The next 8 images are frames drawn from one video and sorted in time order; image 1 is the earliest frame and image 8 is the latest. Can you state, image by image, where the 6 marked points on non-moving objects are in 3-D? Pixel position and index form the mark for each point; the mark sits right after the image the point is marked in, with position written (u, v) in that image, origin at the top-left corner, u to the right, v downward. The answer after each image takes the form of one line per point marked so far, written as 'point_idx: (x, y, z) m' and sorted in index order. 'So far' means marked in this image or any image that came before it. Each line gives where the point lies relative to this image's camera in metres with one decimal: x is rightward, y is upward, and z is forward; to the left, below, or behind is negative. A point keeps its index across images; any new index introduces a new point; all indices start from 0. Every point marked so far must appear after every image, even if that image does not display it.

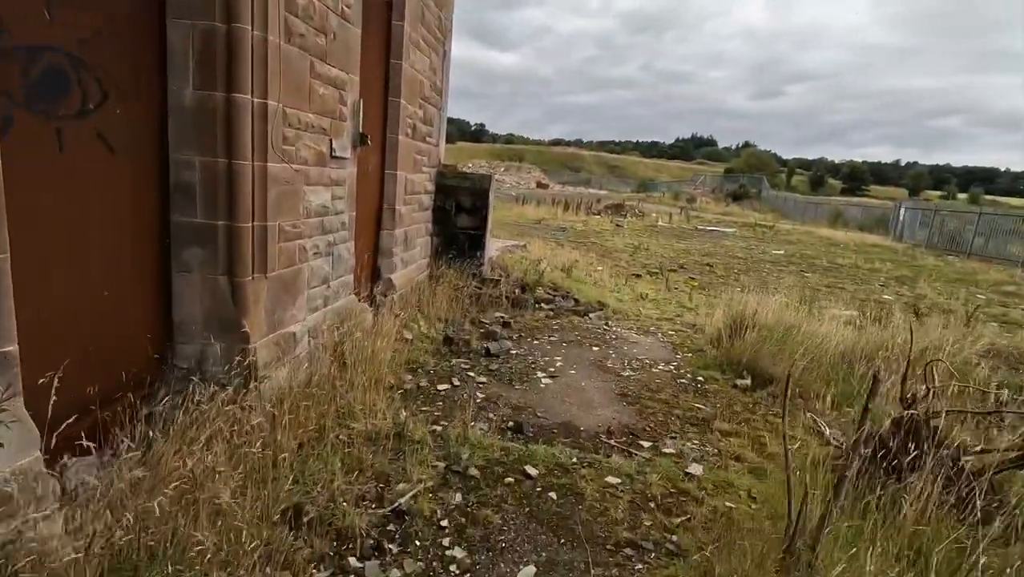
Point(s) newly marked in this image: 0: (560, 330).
0: (+0.5, -0.4, +5.4) m
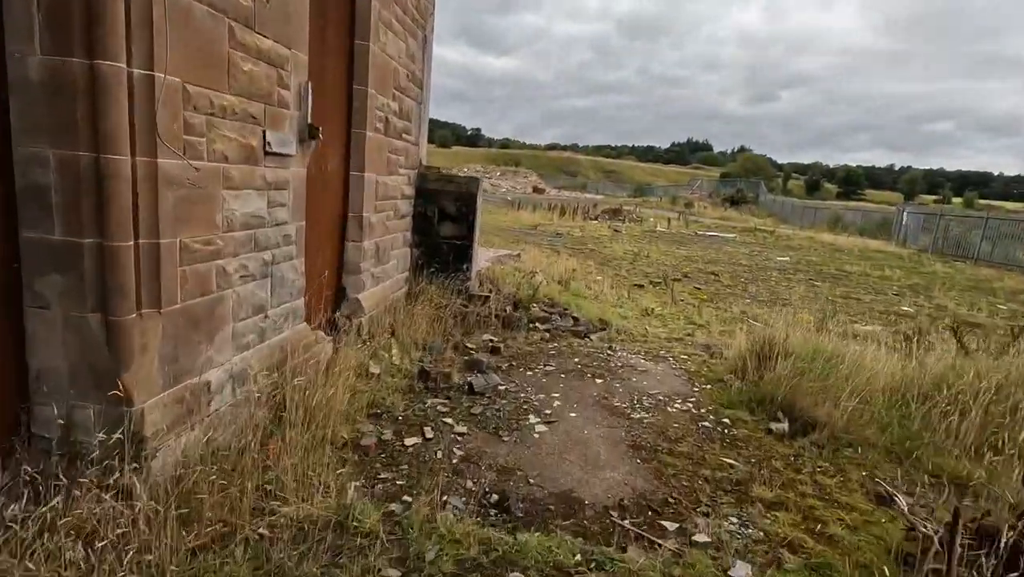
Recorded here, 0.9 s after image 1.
0: (+0.4, -0.6, +4.7) m
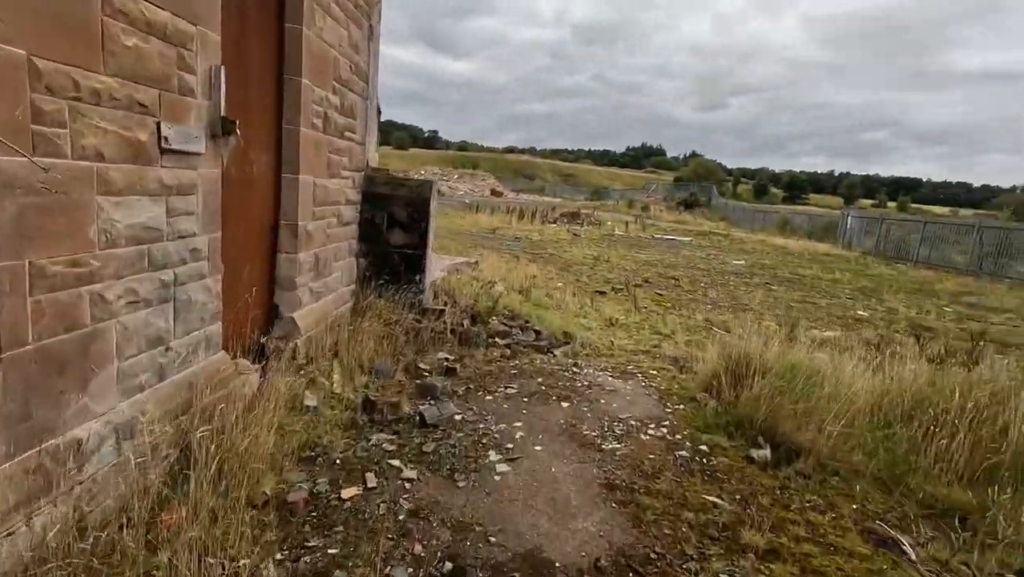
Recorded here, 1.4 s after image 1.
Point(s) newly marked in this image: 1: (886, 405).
0: (+0.1, -0.7, +4.3) m
1: (+2.4, -0.8, +3.5) m
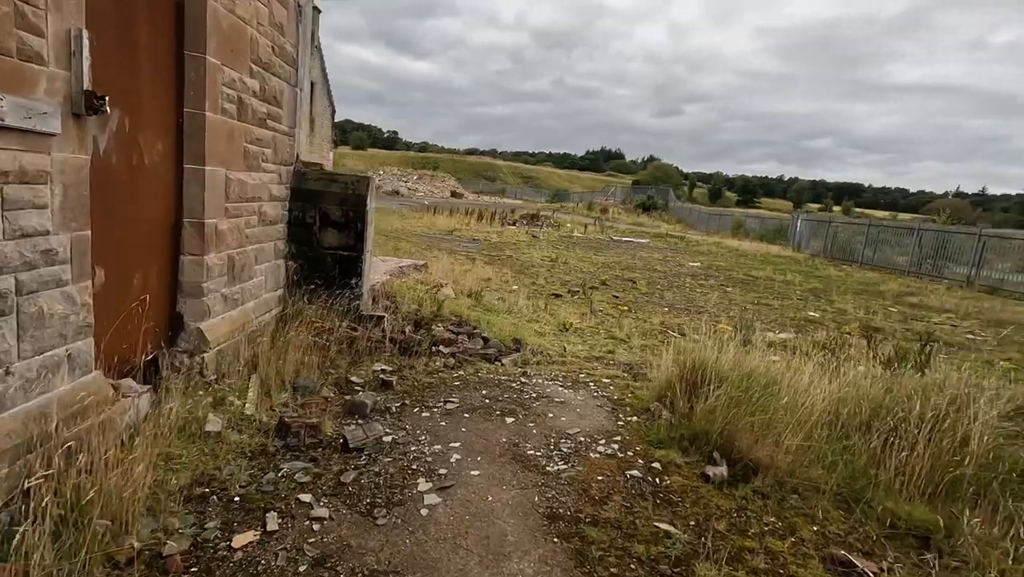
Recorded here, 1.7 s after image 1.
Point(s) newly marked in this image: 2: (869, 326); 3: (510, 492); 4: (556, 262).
0: (-0.4, -0.7, +4.0) m
1: (+2.1, -0.8, +3.3) m
2: (+5.8, -0.6, +8.7) m
3: (0.0, -1.0, +2.6) m
4: (+1.1, +0.7, +14.0) m
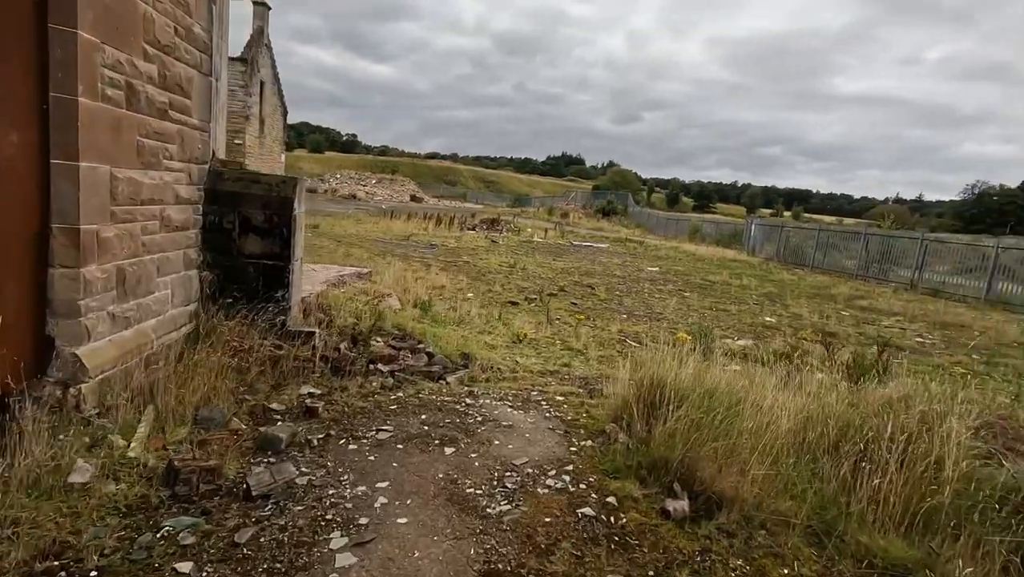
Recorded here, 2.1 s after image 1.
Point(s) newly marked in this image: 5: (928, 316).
0: (-0.7, -0.8, +3.6) m
1: (+1.7, -0.8, +3.1) m
2: (+5.1, -0.7, +8.7) m
3: (-0.3, -1.1, +2.3) m
4: (+0.1, +0.5, +13.6) m
5: (+9.6, -0.6, +12.4) m
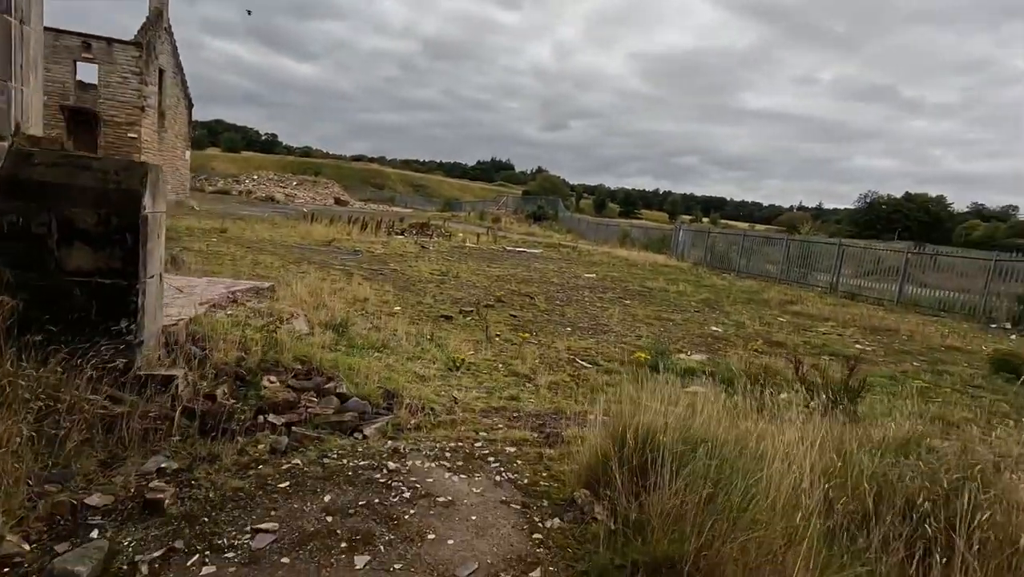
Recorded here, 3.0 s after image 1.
0: (-1.0, -1.0, +2.5) m
1: (+1.5, -1.0, +2.4) m
2: (+4.1, -0.8, +8.3) m
3: (-0.4, -1.2, +1.3) m
4: (-1.6, +0.3, +12.6) m
5: (+8.1, -0.7, +12.6) m
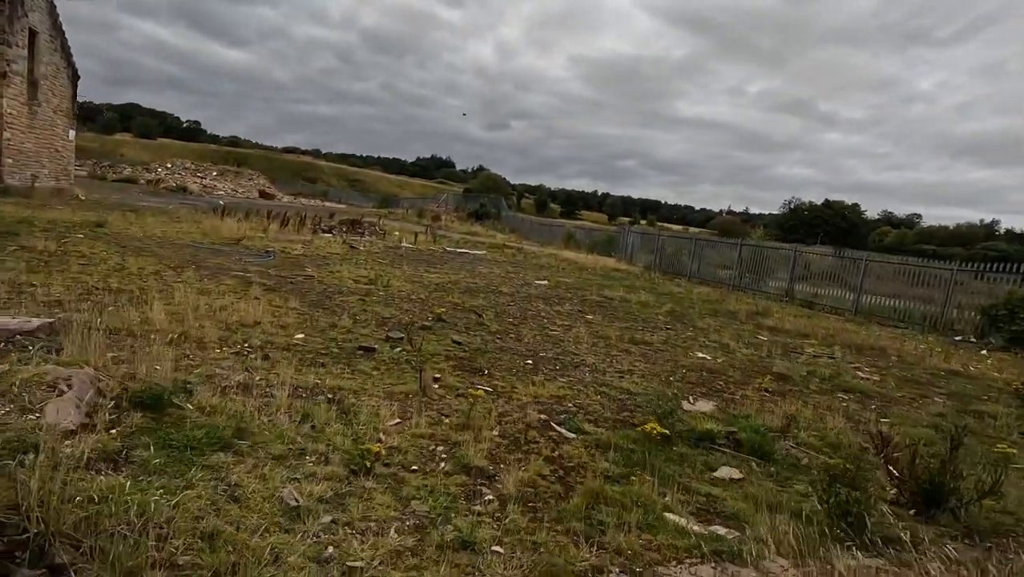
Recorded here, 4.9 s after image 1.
0: (-1.0, -1.2, +0.4) m
1: (+1.5, -1.2, +0.5) m
2: (+3.4, -1.1, +6.8) m
3: (-0.3, -1.5, -0.7) m
4: (-2.7, +0.1, +10.4) m
5: (+6.9, -1.0, +11.5) m
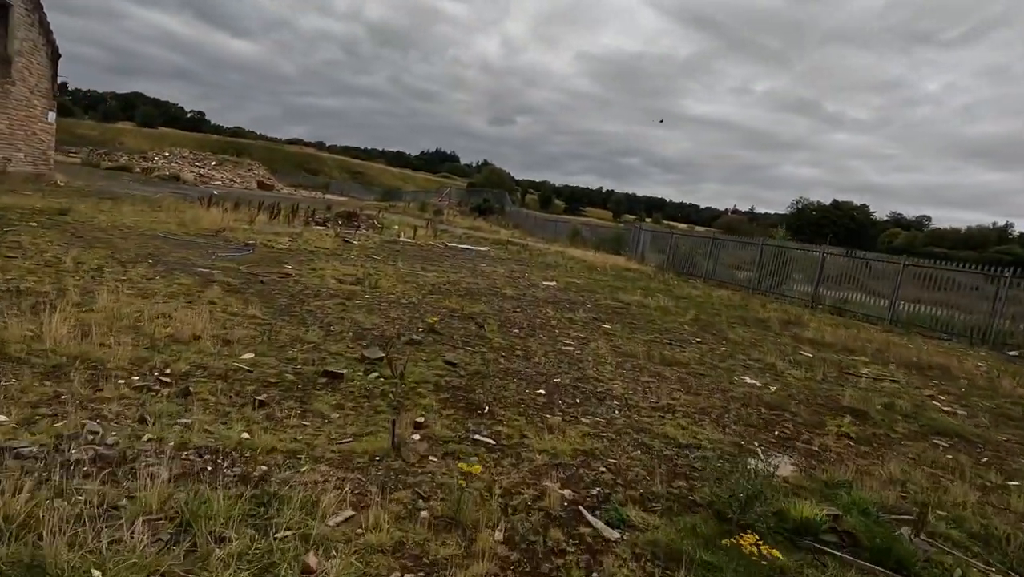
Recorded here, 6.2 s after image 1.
0: (-1.0, -1.4, -1.0) m
1: (+1.5, -1.4, -0.8) m
2: (+3.4, -1.2, +5.4) m
3: (-0.3, -1.6, -2.1) m
4: (-2.6, 0.0, +9.0) m
5: (+7.0, -1.2, +10.1) m
